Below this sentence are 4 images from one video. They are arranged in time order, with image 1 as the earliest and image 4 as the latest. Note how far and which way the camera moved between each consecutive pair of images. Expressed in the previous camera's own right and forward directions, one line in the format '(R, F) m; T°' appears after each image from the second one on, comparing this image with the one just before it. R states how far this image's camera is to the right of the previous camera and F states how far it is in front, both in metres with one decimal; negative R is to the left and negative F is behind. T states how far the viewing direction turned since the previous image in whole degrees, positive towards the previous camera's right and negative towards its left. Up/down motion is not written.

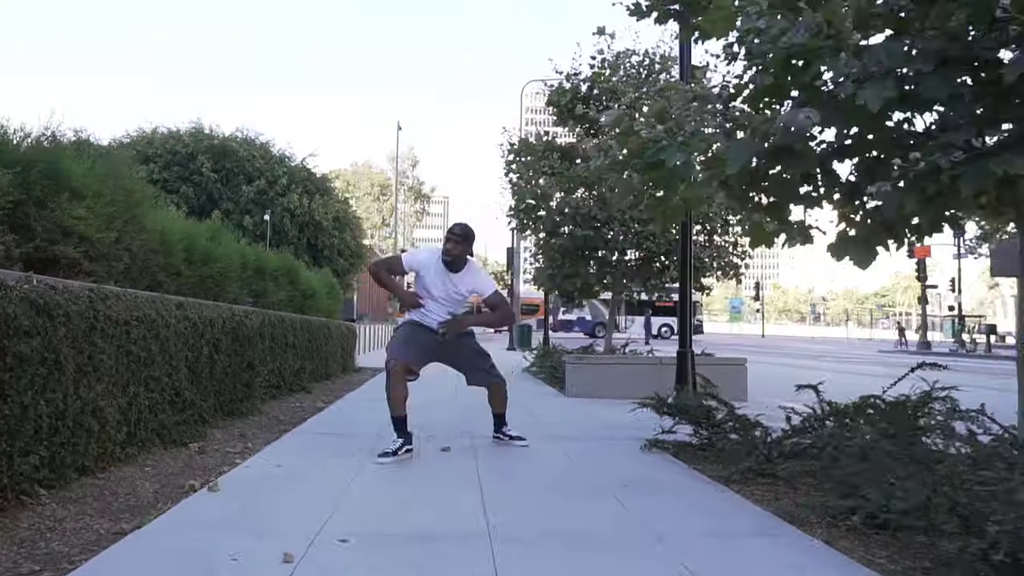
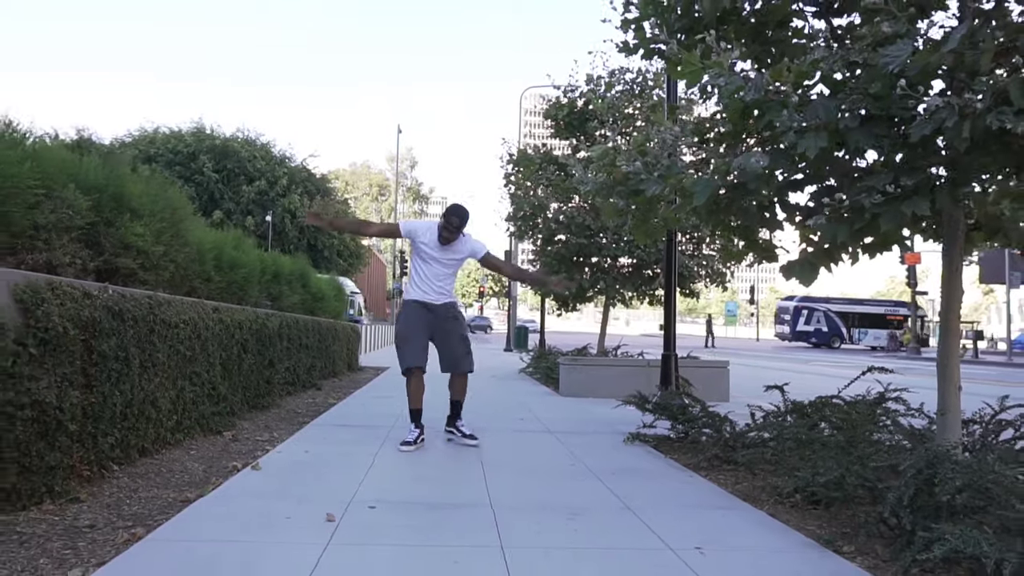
(0.0, -0.9) m; 0°
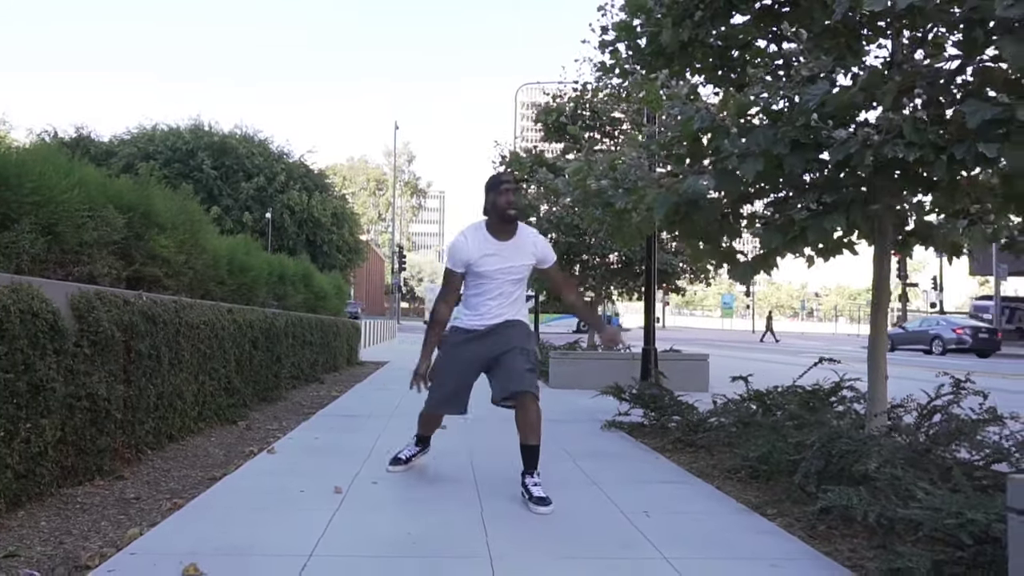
(+0.1, -0.8) m; 0°
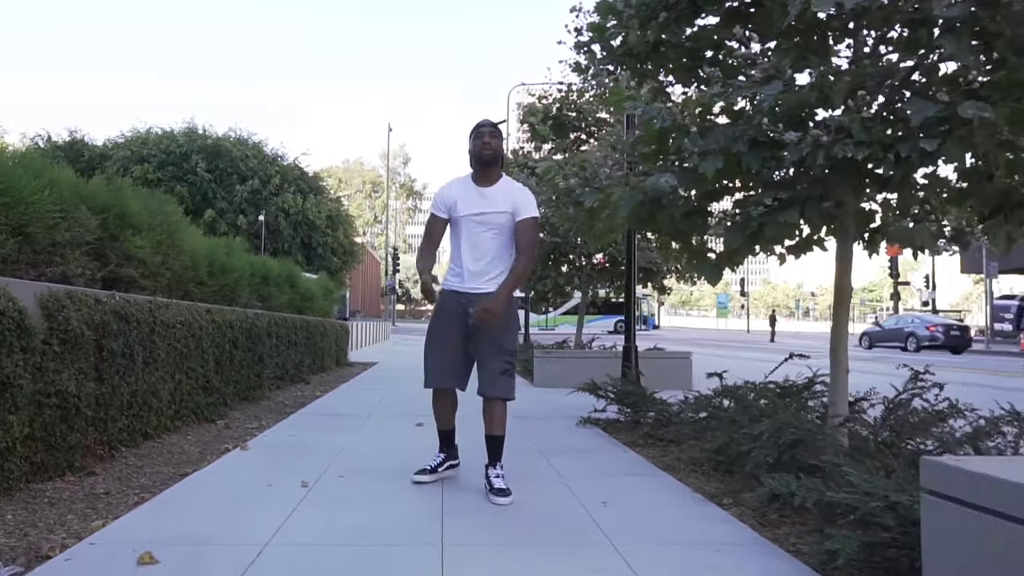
(+0.2, -0.1) m; 0°
